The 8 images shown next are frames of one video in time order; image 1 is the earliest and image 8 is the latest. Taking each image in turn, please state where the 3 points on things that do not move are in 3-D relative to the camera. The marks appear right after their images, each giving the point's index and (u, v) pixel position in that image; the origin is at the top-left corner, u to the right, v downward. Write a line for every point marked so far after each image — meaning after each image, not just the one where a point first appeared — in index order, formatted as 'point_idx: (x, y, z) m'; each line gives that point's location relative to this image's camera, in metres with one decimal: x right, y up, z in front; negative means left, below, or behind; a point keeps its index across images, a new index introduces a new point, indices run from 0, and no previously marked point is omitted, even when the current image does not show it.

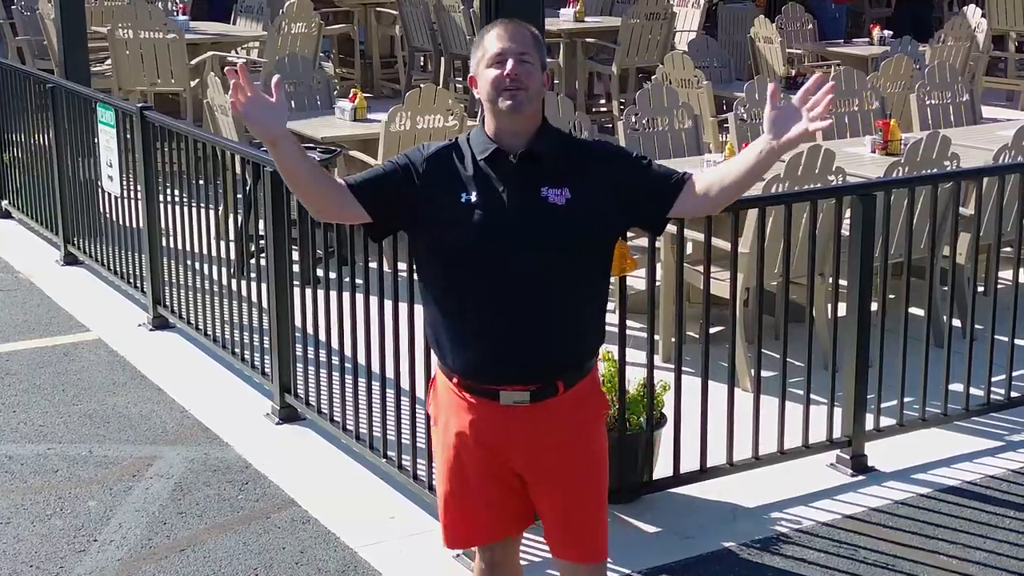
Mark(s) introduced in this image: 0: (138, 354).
0: (-1.3, -0.2, +4.9) m
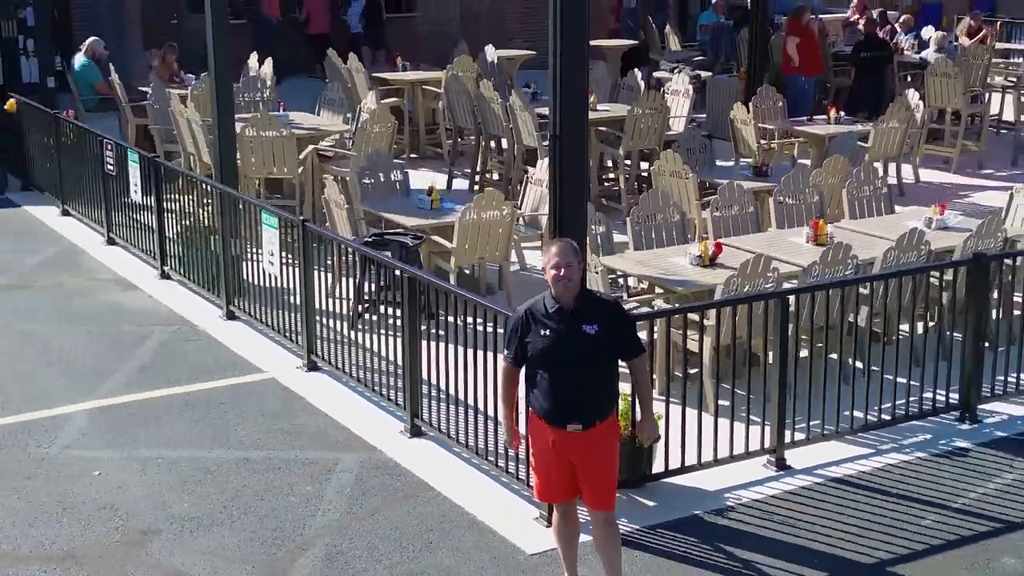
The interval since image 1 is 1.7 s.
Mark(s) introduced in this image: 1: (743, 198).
0: (-1.1, -0.5, +7.2) m
1: (+1.5, +0.5, +8.8) m
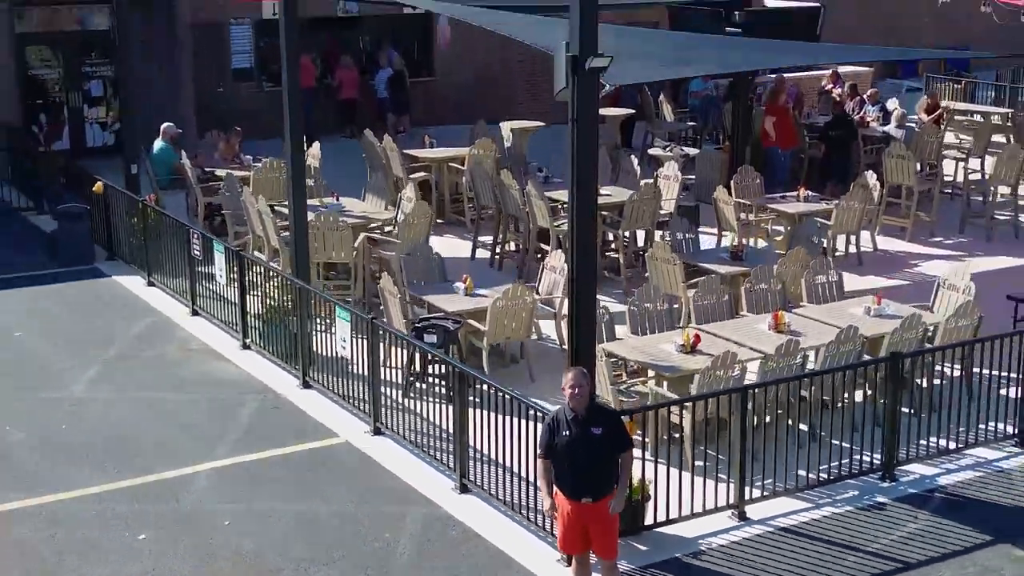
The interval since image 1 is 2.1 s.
0: (-0.9, -1.1, +9.2) m
1: (+1.6, 0.0, +10.8) m
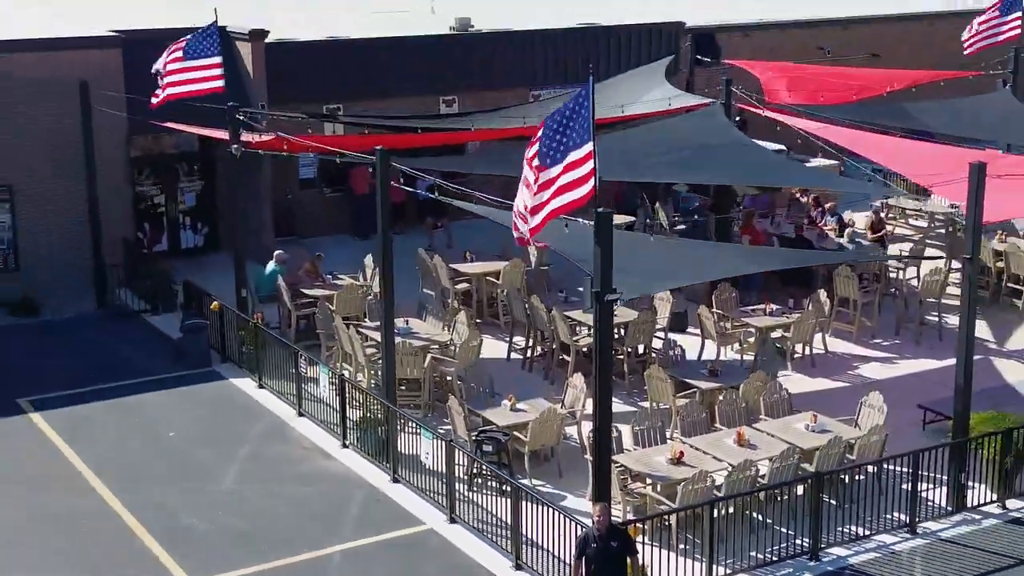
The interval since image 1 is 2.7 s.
0: (-0.6, -2.3, +12.9) m
1: (+2.0, -1.2, +14.5) m
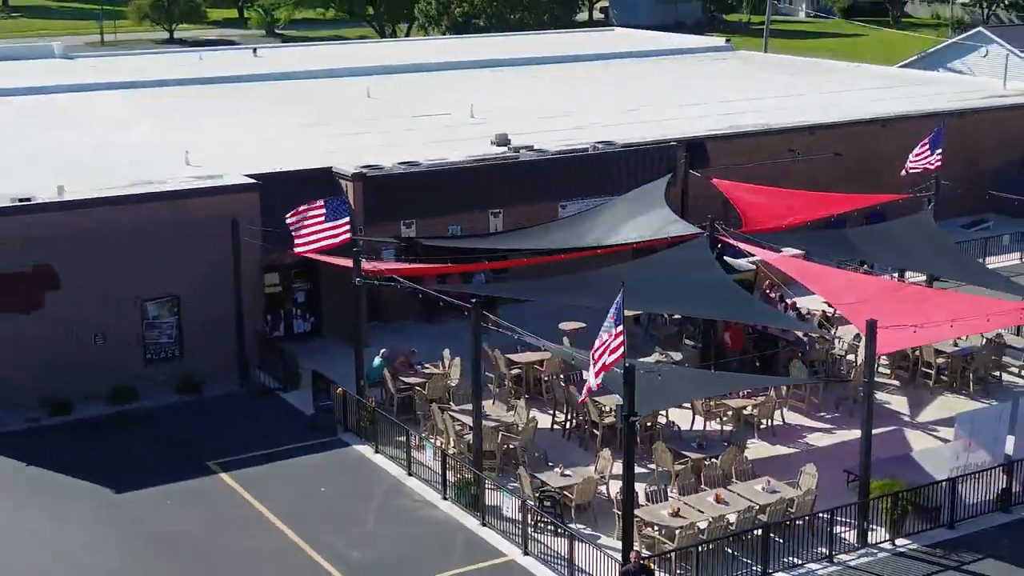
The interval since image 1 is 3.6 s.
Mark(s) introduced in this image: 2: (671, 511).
0: (+0.2, -3.9, +19.5) m
1: (+2.7, -2.8, +21.1) m
2: (+2.2, -3.2, +19.6) m
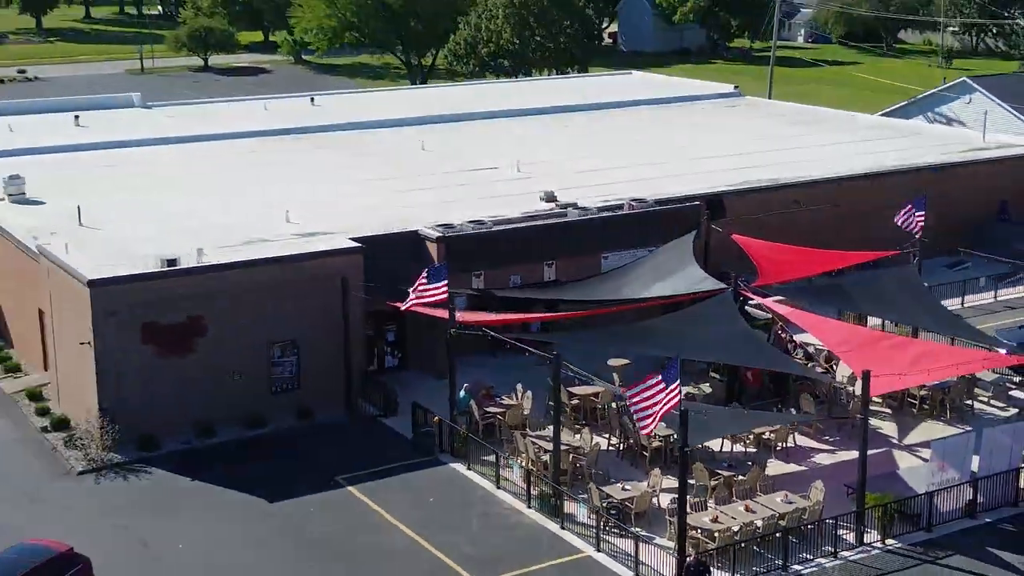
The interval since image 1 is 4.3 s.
0: (+1.6, -4.9, +25.1) m
1: (+4.1, -3.8, +26.8) m
2: (+3.6, -4.2, +25.3) m
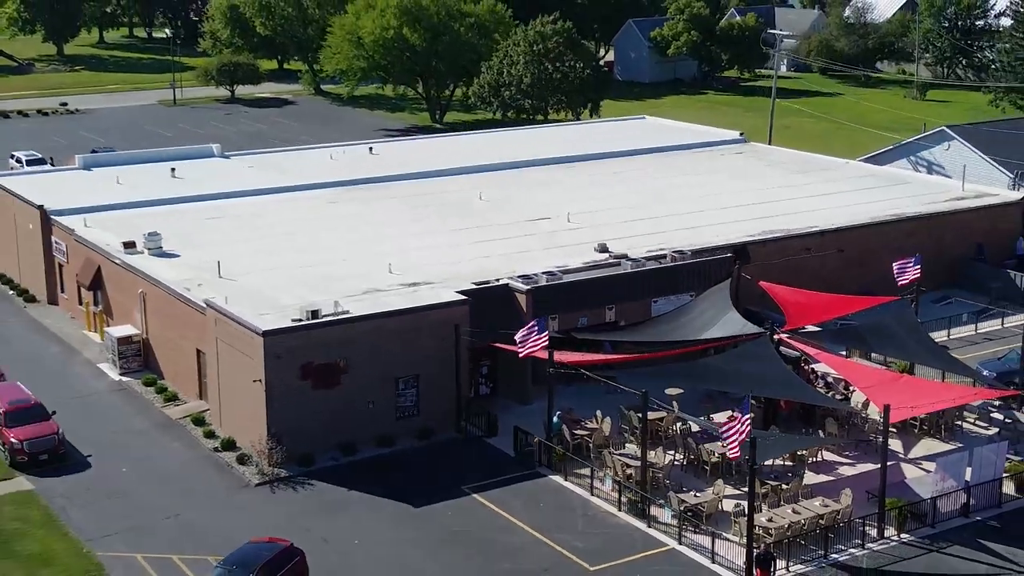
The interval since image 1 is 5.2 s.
0: (+4.0, -6.2, +32.5) m
1: (+6.5, -5.1, +34.2) m
2: (+6.0, -5.4, +32.7) m
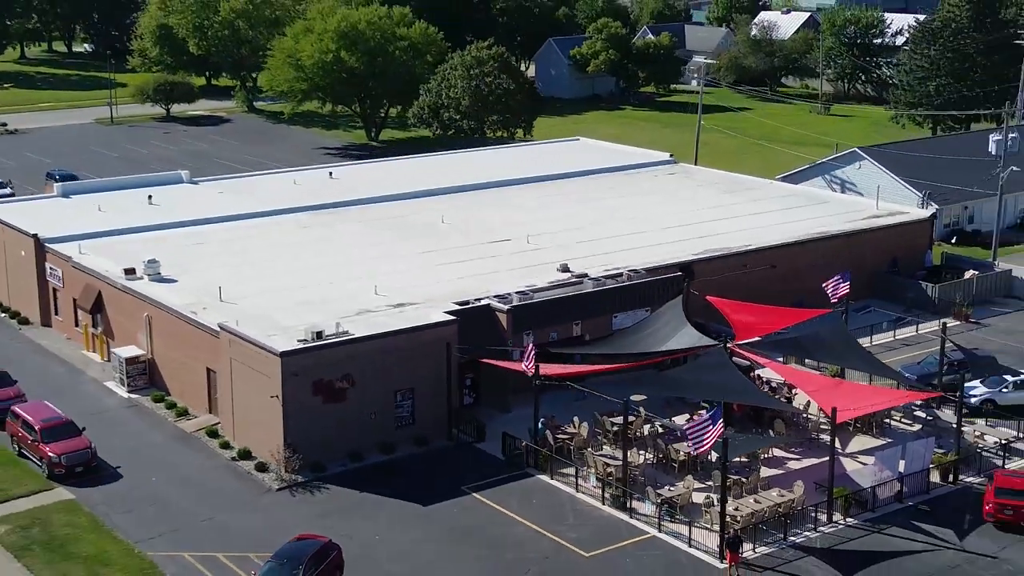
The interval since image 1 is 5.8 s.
0: (+4.0, -6.7, +37.4) m
1: (+6.4, -5.6, +39.3) m
2: (+6.0, -6.0, +37.8) m
